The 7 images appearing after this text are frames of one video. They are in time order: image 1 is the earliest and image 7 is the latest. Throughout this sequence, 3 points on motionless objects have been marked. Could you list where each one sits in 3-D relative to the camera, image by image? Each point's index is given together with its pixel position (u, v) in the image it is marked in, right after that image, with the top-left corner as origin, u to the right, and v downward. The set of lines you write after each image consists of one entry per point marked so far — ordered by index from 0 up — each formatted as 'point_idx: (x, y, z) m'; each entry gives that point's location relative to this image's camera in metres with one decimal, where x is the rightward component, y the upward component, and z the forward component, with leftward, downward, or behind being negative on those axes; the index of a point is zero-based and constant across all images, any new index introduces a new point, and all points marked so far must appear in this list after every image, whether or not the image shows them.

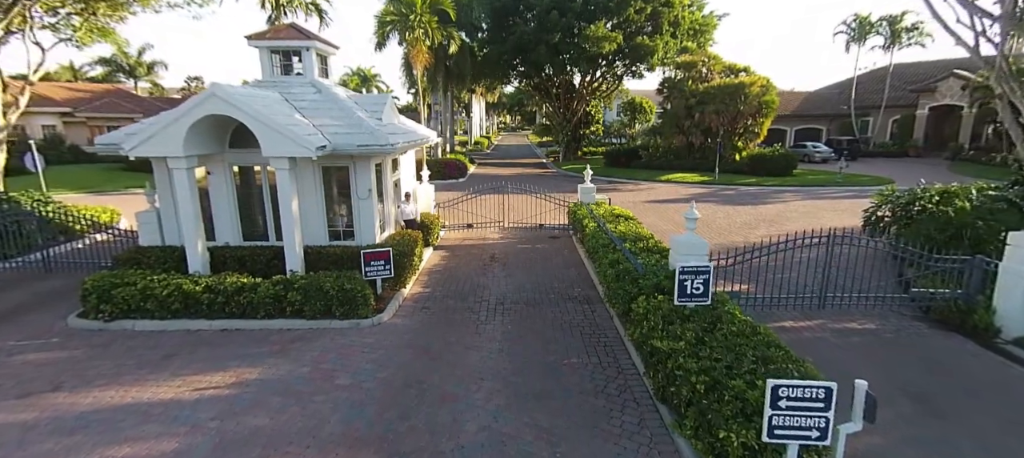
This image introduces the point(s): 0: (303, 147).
0: (-3.3, +1.3, +7.5) m
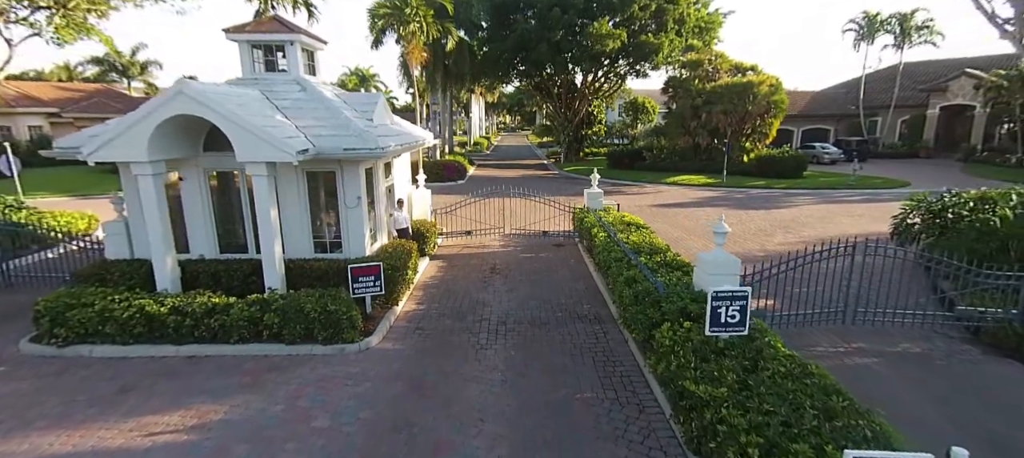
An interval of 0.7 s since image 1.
0: (-3.2, +1.1, +6.7) m
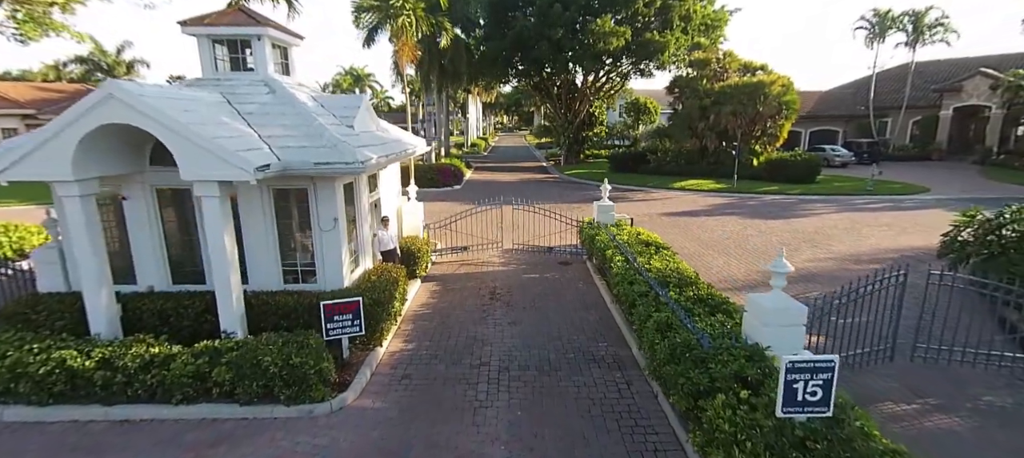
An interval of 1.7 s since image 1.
0: (-3.2, +0.7, +5.5) m
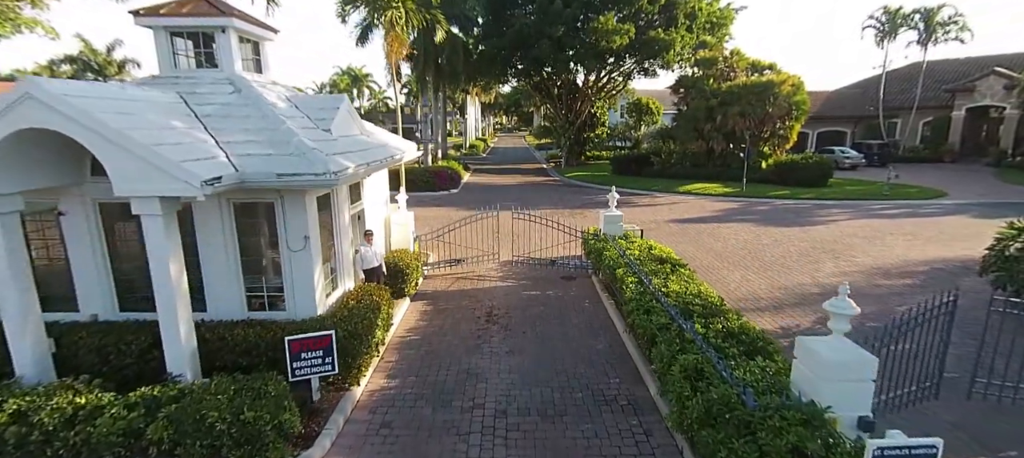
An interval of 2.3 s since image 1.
0: (-3.2, +0.5, +4.6) m
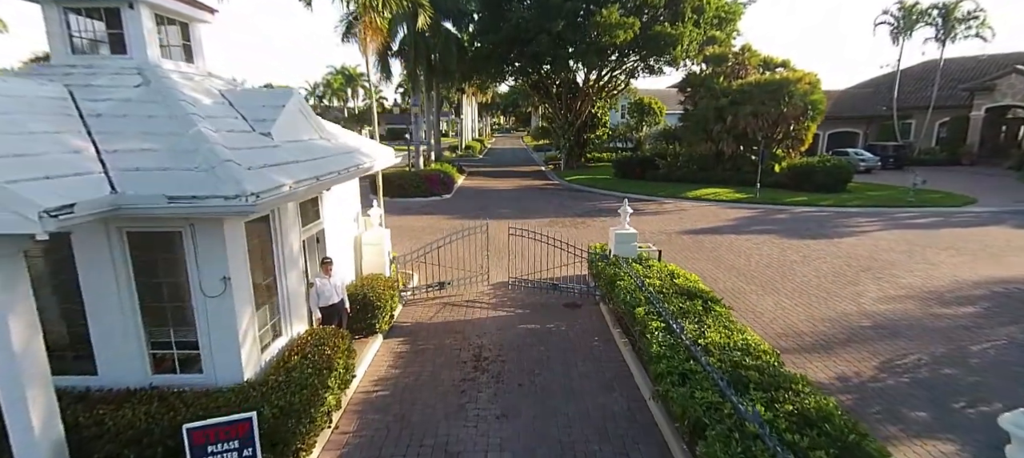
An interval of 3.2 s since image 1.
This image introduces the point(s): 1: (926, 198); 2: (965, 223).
0: (-3.3, +0.1, +3.1) m
1: (+15.6, +1.1, +18.0) m
2: (+14.1, +0.2, +14.9) m
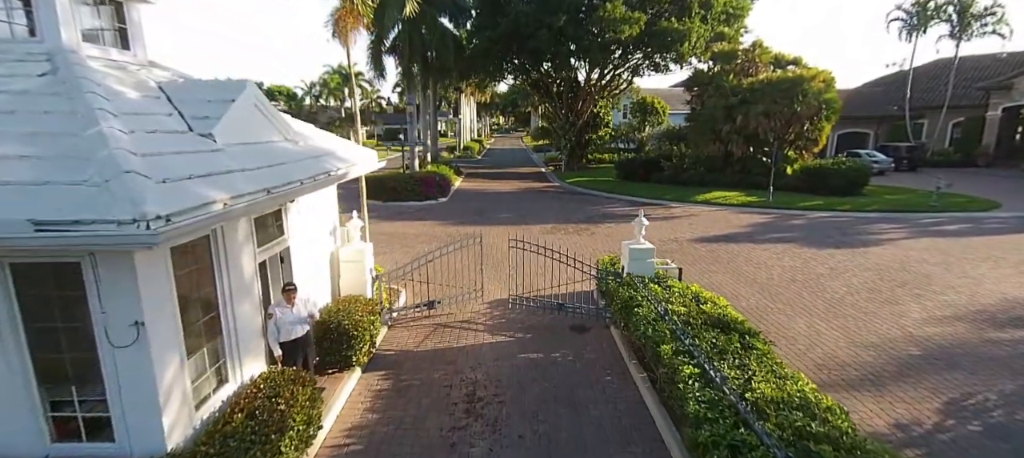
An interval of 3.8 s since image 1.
0: (-3.3, -0.1, +2.1) m
1: (+15.6, +0.9, +17.1) m
2: (+14.1, -0.1, +13.9) m
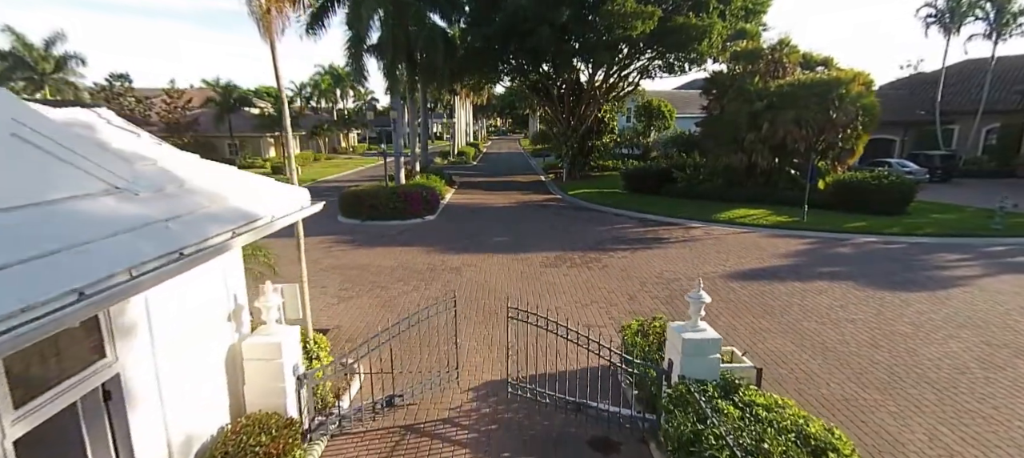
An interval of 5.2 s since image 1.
0: (-3.3, -0.9, -0.3) m
1: (+15.5, +0.1, +14.8) m
2: (+14.0, -0.9, +11.7) m
